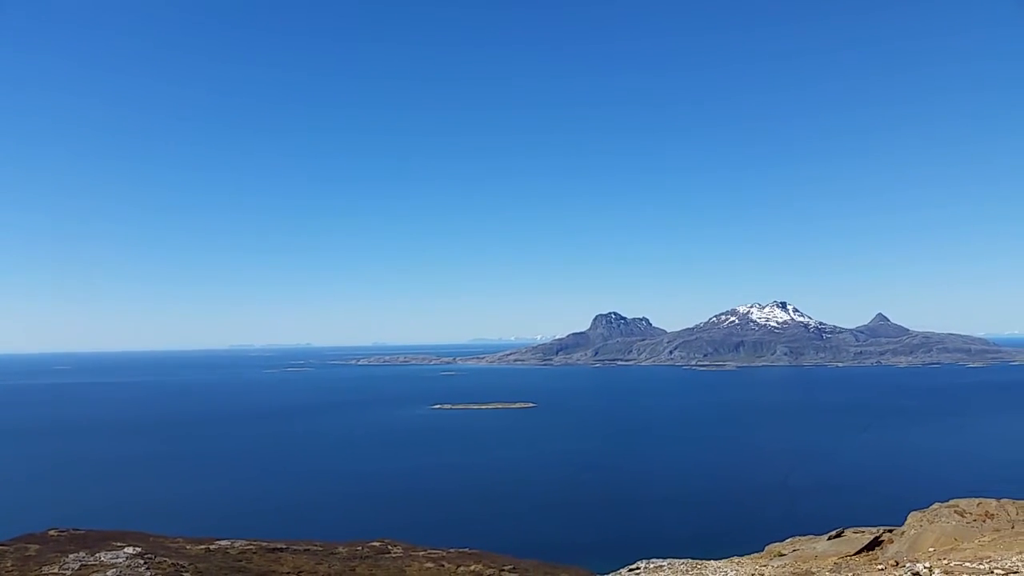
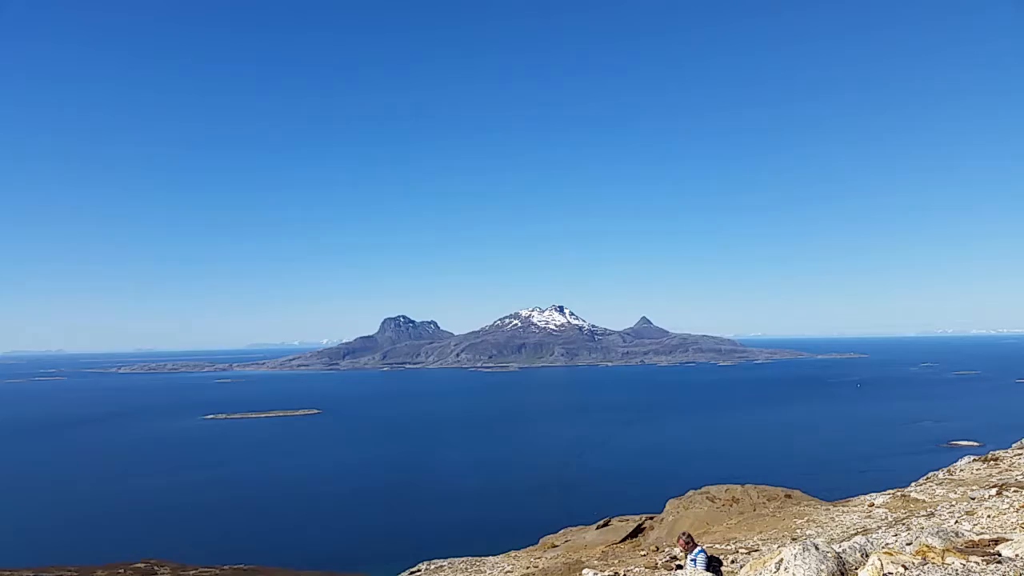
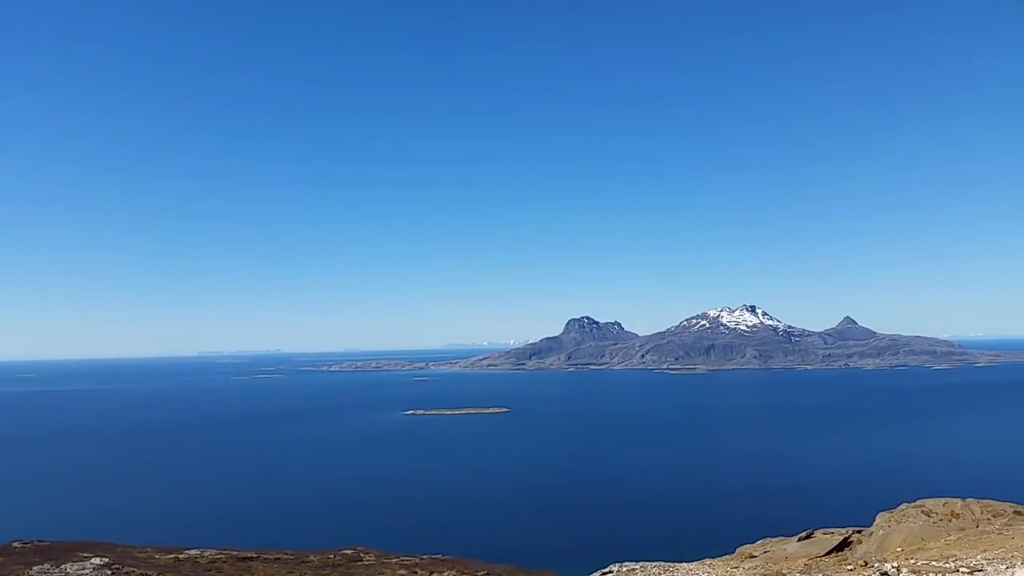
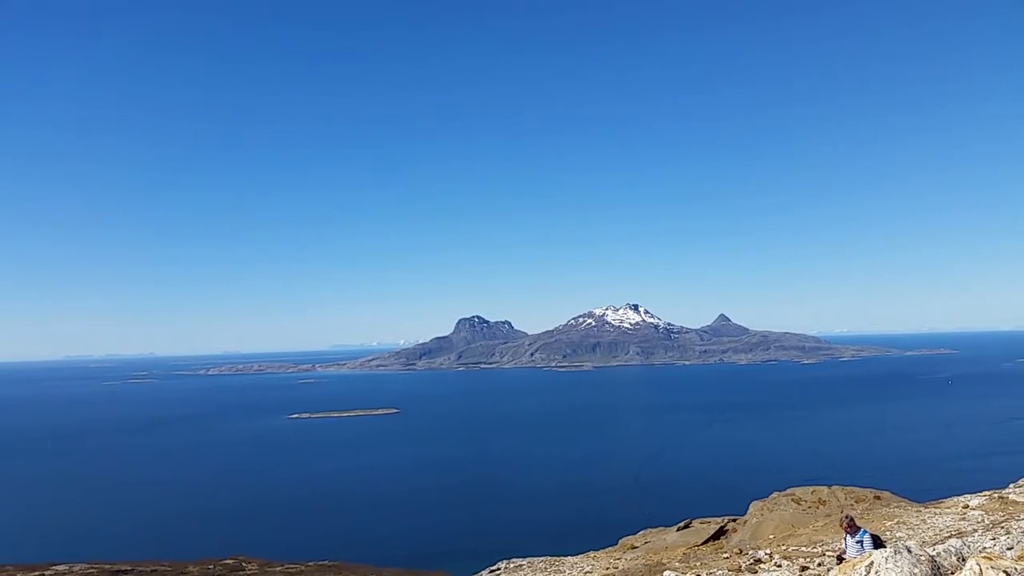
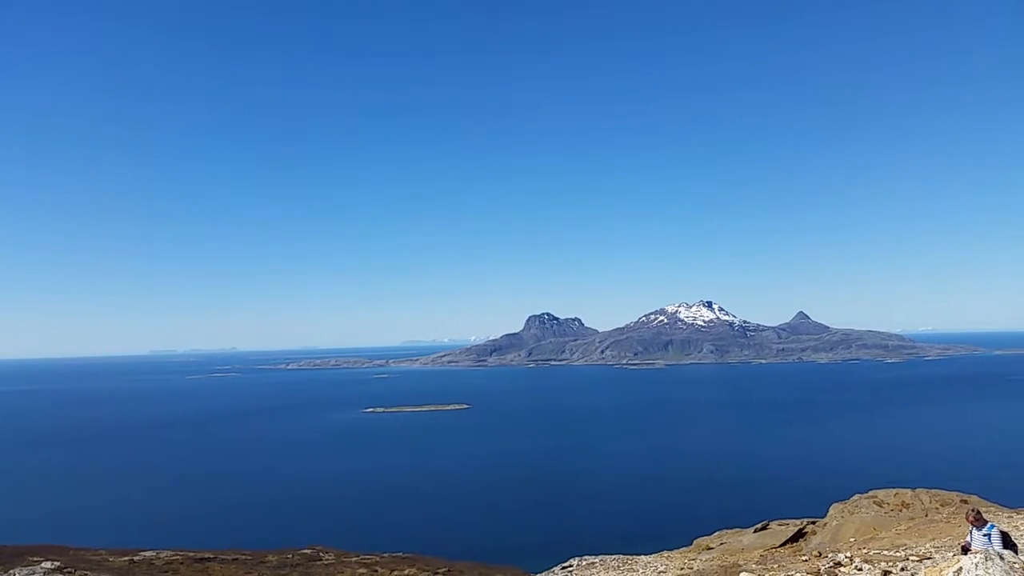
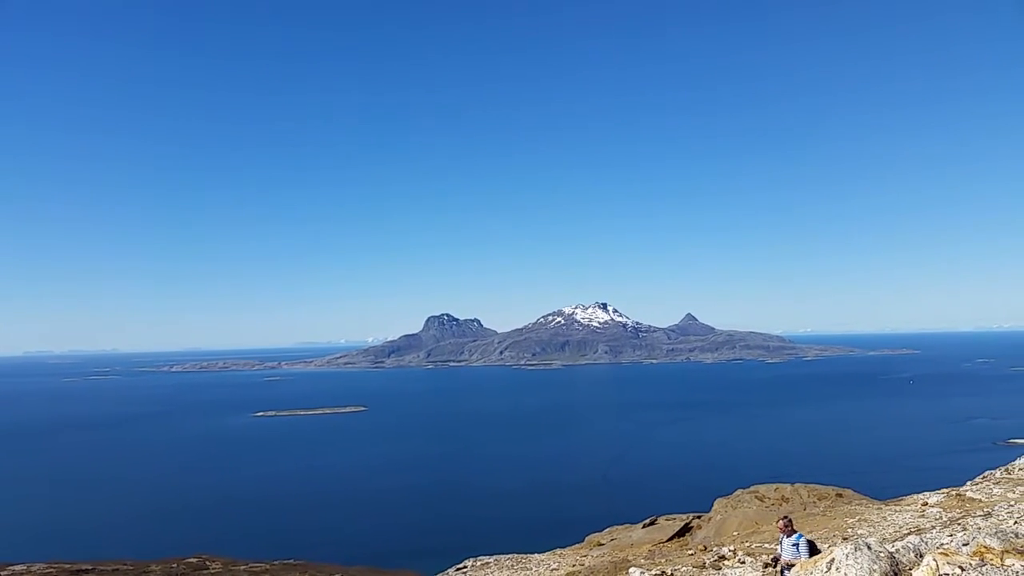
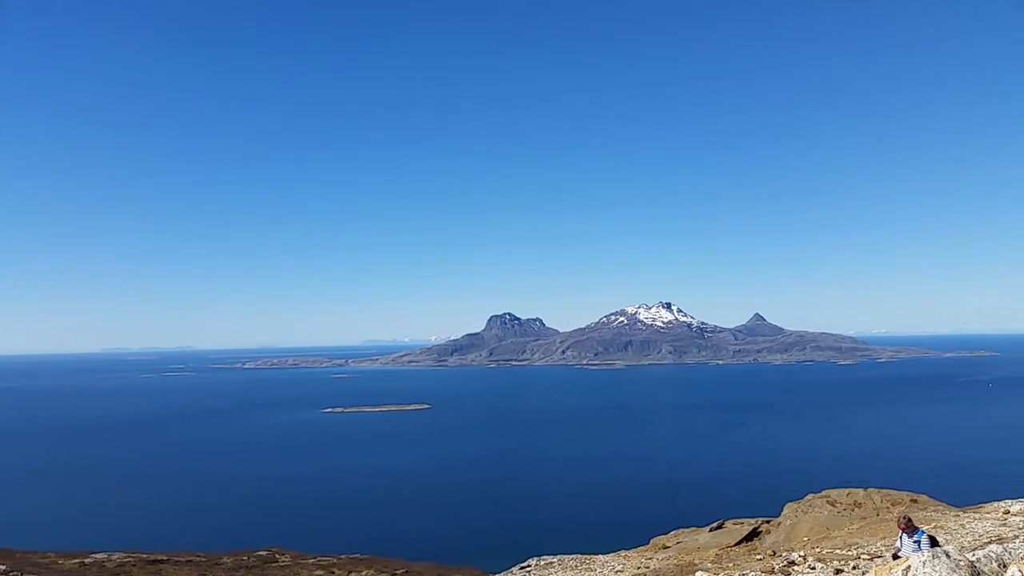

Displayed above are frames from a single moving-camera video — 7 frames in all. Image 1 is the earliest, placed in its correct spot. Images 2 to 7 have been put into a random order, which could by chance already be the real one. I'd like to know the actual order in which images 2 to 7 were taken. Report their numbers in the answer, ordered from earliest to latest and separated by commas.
3, 5, 7, 4, 6, 2
